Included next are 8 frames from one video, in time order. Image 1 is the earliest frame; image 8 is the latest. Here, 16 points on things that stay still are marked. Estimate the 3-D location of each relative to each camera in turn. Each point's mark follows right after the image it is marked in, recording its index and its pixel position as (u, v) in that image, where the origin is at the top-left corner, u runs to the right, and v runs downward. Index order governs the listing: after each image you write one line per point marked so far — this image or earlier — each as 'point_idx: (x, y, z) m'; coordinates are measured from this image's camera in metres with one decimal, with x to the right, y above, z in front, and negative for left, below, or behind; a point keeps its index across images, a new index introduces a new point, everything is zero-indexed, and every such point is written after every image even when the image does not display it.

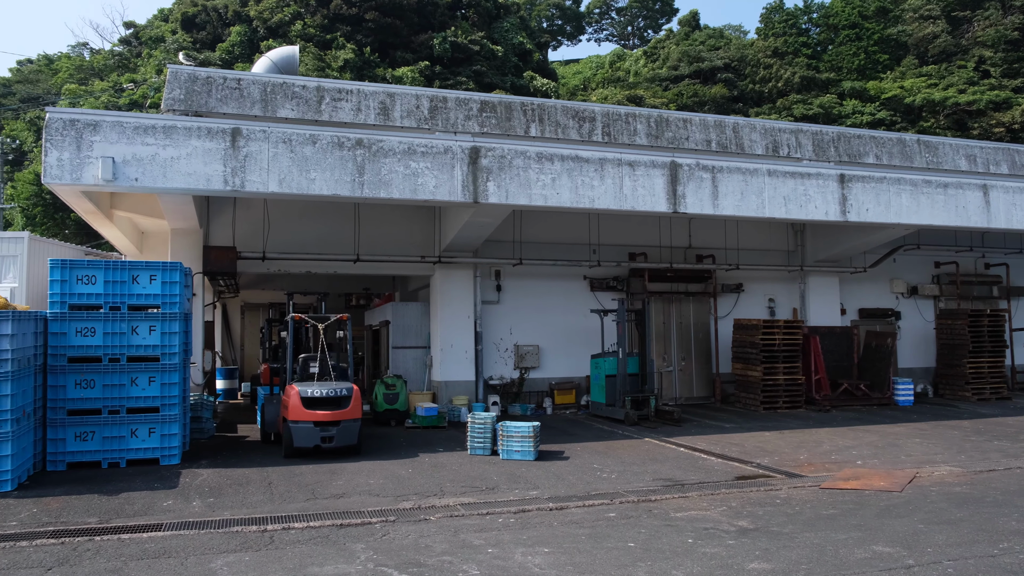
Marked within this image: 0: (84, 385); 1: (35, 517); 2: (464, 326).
0: (-4.6, -1.0, +8.9) m
1: (-4.0, -1.9, +6.9) m
2: (-0.8, -0.6, +14.3) m
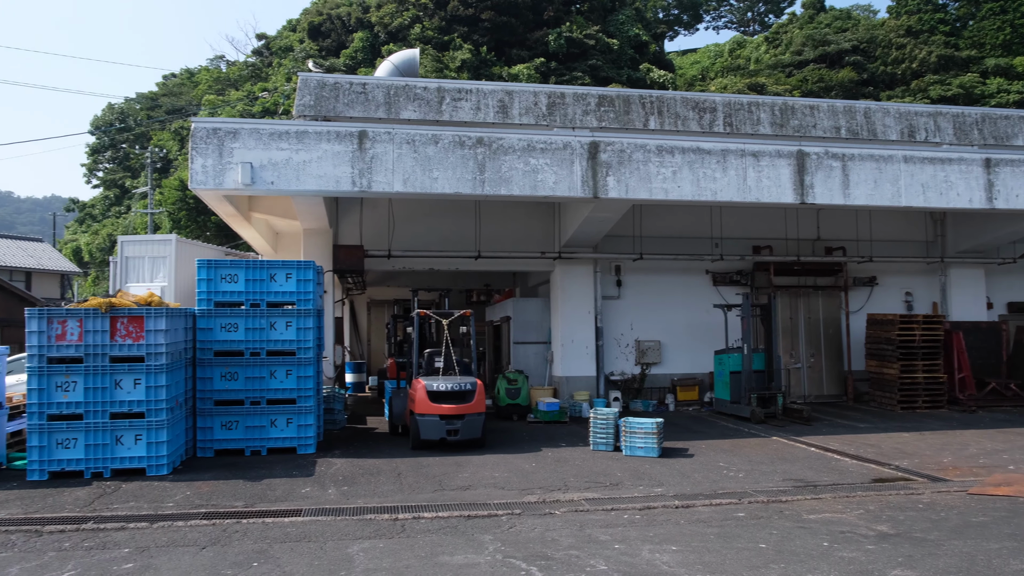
0: (-3.2, -1.0, +9.5) m
1: (-2.9, -1.9, +7.4) m
2: (+1.2, -0.6, +14.2) m
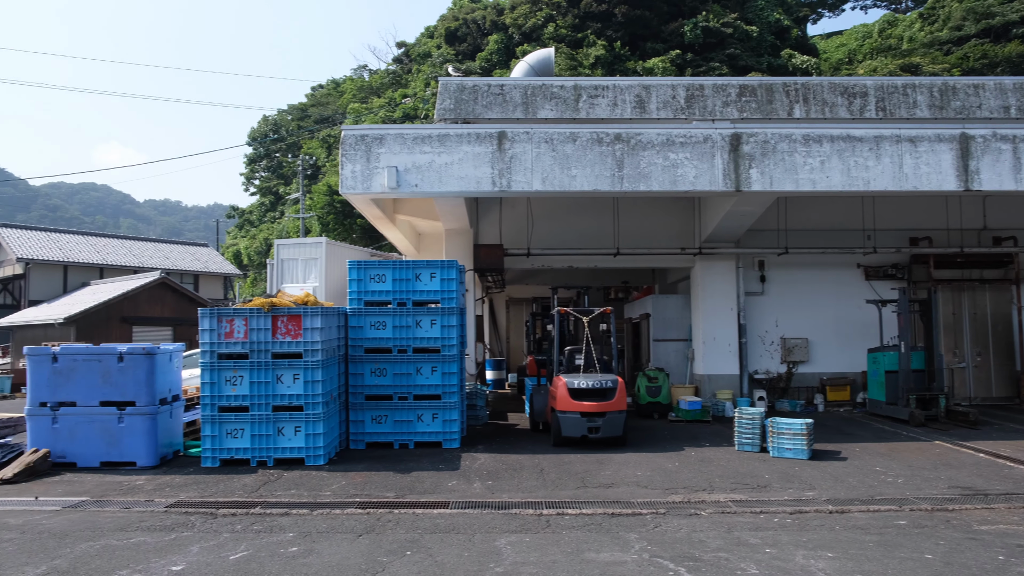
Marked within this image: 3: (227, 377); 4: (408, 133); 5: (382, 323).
0: (-1.6, -1.0, +9.9) m
1: (-1.6, -1.9, +7.8) m
2: (+3.6, -0.5, +13.9) m
3: (-3.1, -1.0, +8.9) m
4: (-1.4, +2.1, +11.0) m
5: (-1.6, -0.4, +9.9) m
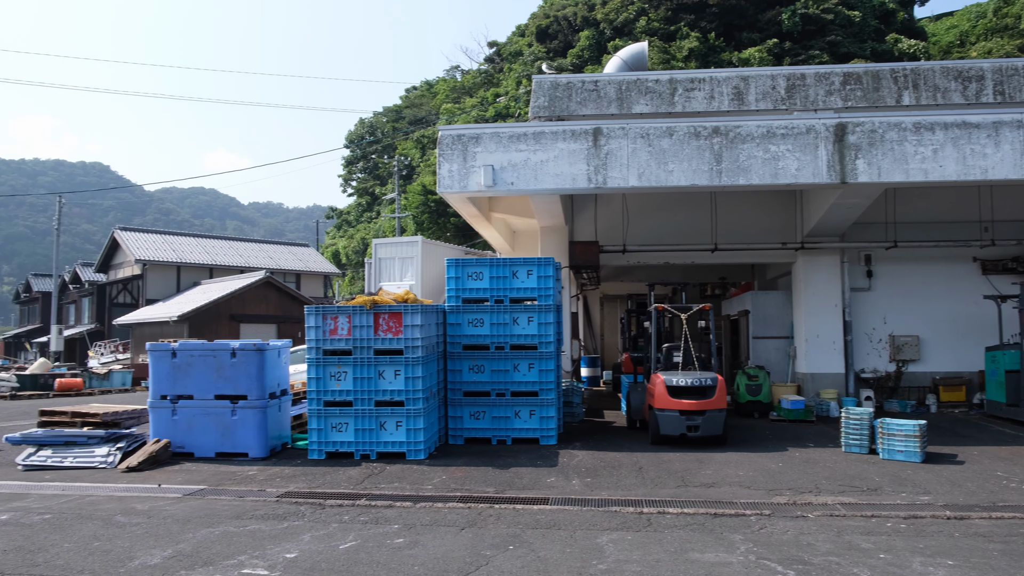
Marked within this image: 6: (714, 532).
0: (-0.4, -1.0, +10.0) m
1: (-0.6, -1.9, +7.9) m
2: (+5.2, -0.4, +13.4) m
3: (-2.0, -0.9, +9.2) m
4: (-0.1, +2.1, +11.0) m
5: (-0.4, -0.4, +10.0) m
6: (+1.4, -1.7, +5.9) m
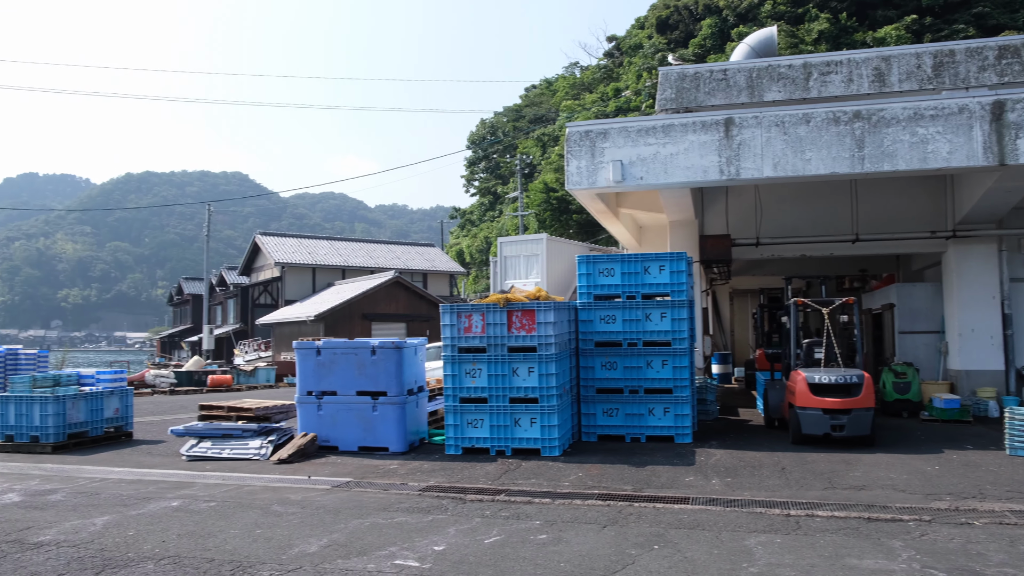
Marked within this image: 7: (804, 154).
0: (+1.2, -0.9, +9.9) m
1: (+0.7, -1.8, +7.9) m
2: (+7.2, -0.3, +12.5) m
3: (-0.5, -0.9, +9.3) m
4: (+1.6, +2.1, +10.9) m
5: (+1.2, -0.3, +10.0) m
6: (+2.4, -1.7, +5.6) m
7: (+3.7, +1.7, +10.4) m
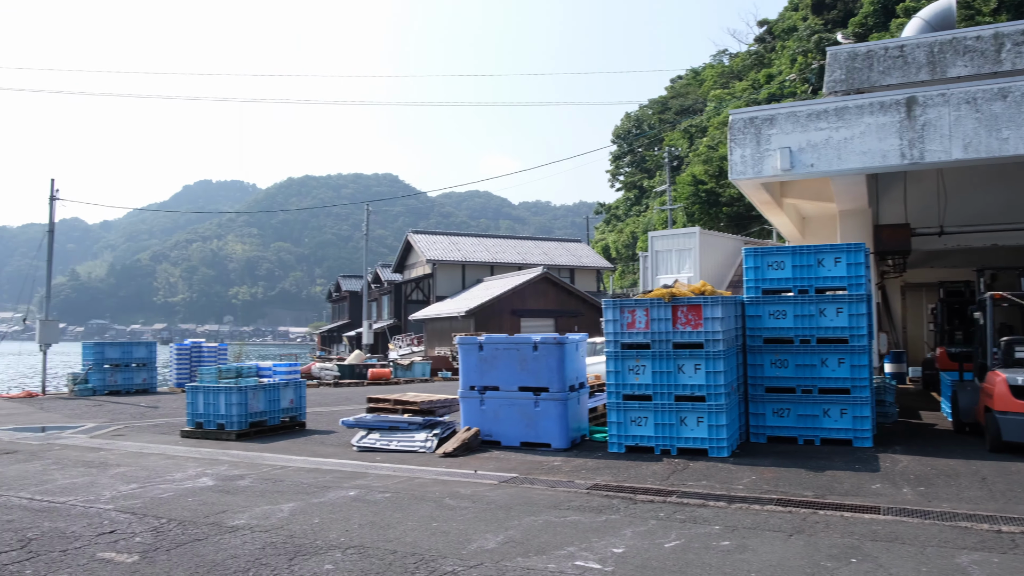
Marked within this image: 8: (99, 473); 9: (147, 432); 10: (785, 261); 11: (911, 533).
0: (+3.1, -0.9, +9.4) m
1: (+2.2, -1.8, +7.5) m
2: (+9.4, -0.2, +10.9) m
3: (+1.3, -0.9, +9.1) m
4: (+3.6, +2.2, +10.3) m
5: (+3.1, -0.3, +9.5) m
6: (+3.6, -1.6, +4.9) m
7: (+5.6, +1.8, +9.4) m
8: (-3.9, -1.7, +7.8) m
9: (-4.9, -2.0, +11.2) m
10: (+3.1, +0.3, +9.5) m
11: (+2.7, -1.7, +5.7) m
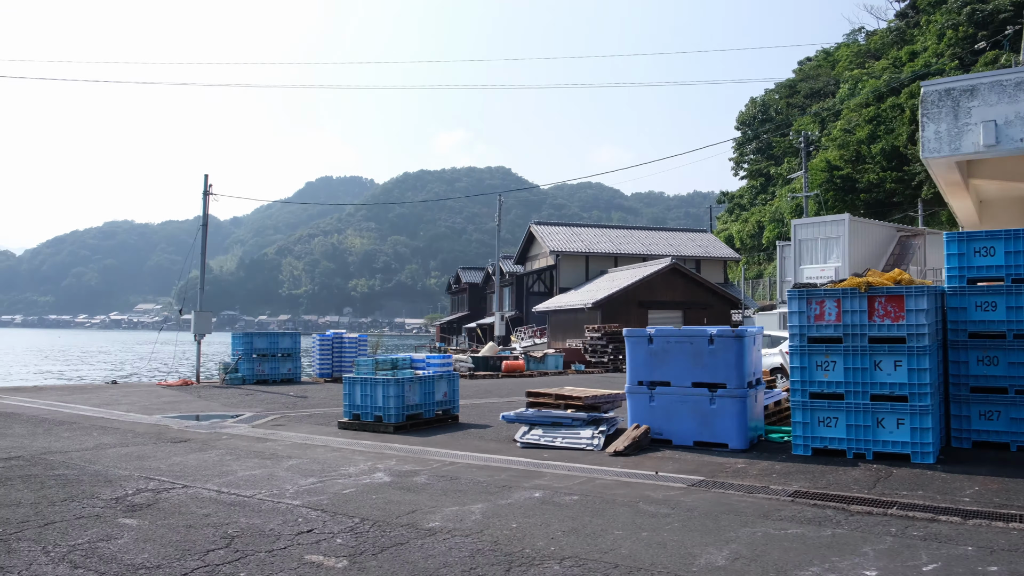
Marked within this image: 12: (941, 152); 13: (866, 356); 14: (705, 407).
0: (+4.9, -0.7, +8.4) m
1: (+3.8, -1.7, +6.6) m
2: (+11.4, 0.0, +9.0) m
3: (+3.1, -0.7, +8.3) m
4: (+5.5, +2.4, +9.2) m
5: (+4.9, -0.1, +8.4) m
6: (+4.8, -1.6, +3.9) m
7: (+7.4, +1.9, +8.1) m
8: (-2.2, -1.6, +7.7) m
9: (-2.8, -1.8, +11.2) m
10: (+4.9, +0.4, +8.5) m
11: (+4.1, -1.6, +4.8) m
12: (+5.0, +1.6, +9.6) m
13: (+3.5, -0.7, +8.1) m
14: (+2.0, -1.3, +8.7) m
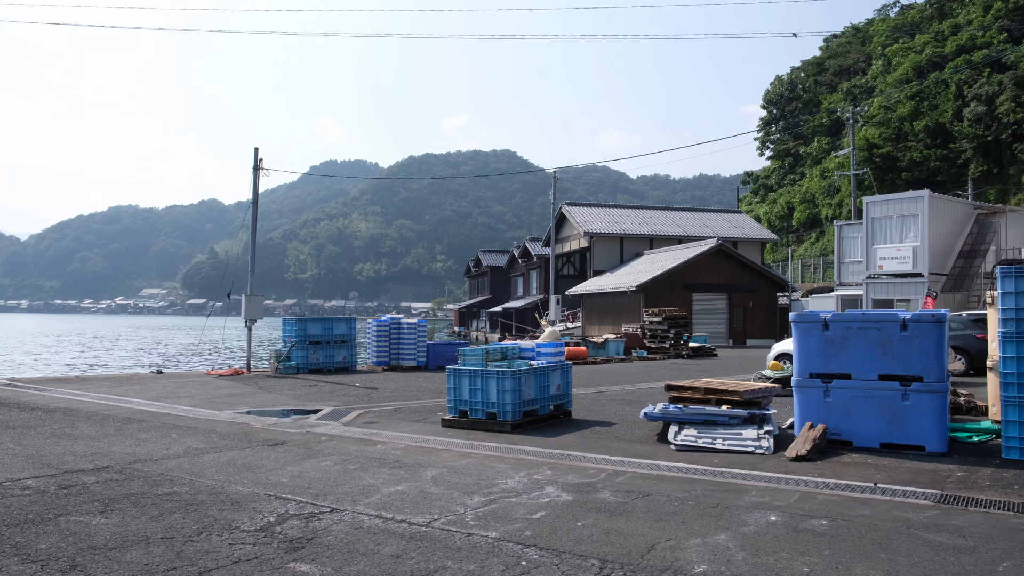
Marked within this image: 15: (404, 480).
0: (+6.3, -0.5, +7.2) m
1: (+5.2, -1.5, +5.4) m
2: (+12.8, +0.2, +7.8) m
3: (+4.5, -0.5, +7.1) m
4: (+6.9, +2.6, +7.9) m
5: (+6.3, +0.1, +7.2) m
6: (+6.2, -1.4, +2.7) m
7: (+8.8, +2.1, +6.8) m
8: (-0.8, -1.5, +6.4) m
9: (-1.4, -1.6, +10.0) m
10: (+6.4, +0.7, +7.2) m
11: (+5.5, -1.4, +3.5) m
12: (+6.4, +1.8, +8.3) m
13: (+4.9, -0.5, +6.8) m
14: (+3.5, -1.0, +7.4) m
15: (-0.8, -1.5, +6.3) m
